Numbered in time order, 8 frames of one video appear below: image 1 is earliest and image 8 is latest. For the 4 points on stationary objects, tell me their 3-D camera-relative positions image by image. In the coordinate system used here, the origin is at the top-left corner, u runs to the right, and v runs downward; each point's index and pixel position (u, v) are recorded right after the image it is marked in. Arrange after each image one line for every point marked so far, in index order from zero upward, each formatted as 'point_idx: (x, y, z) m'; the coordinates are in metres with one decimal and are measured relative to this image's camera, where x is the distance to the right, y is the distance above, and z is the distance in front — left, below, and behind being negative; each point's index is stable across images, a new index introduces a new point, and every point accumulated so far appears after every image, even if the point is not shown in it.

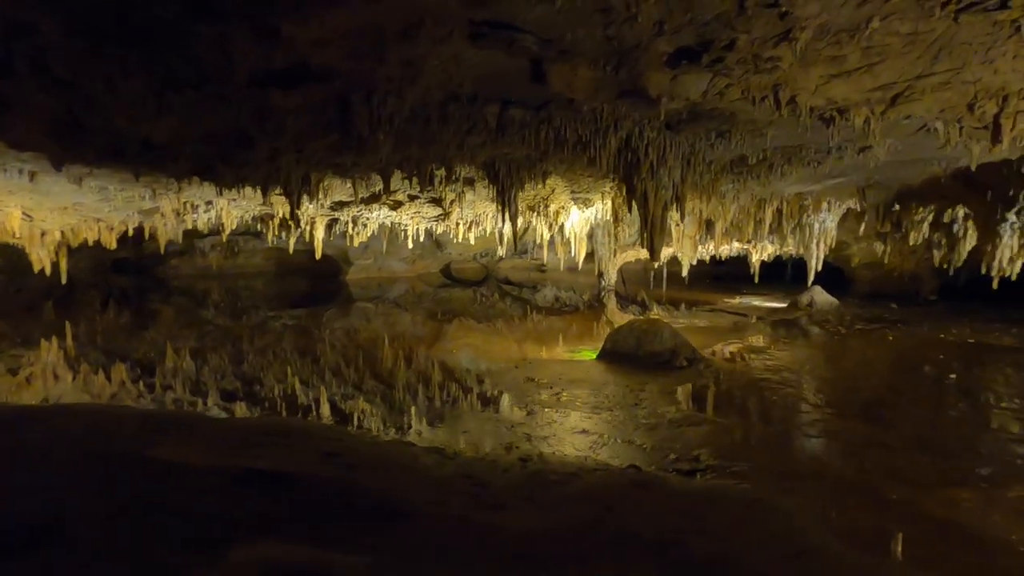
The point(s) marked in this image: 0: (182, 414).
0: (-3.0, -1.1, +5.8) m
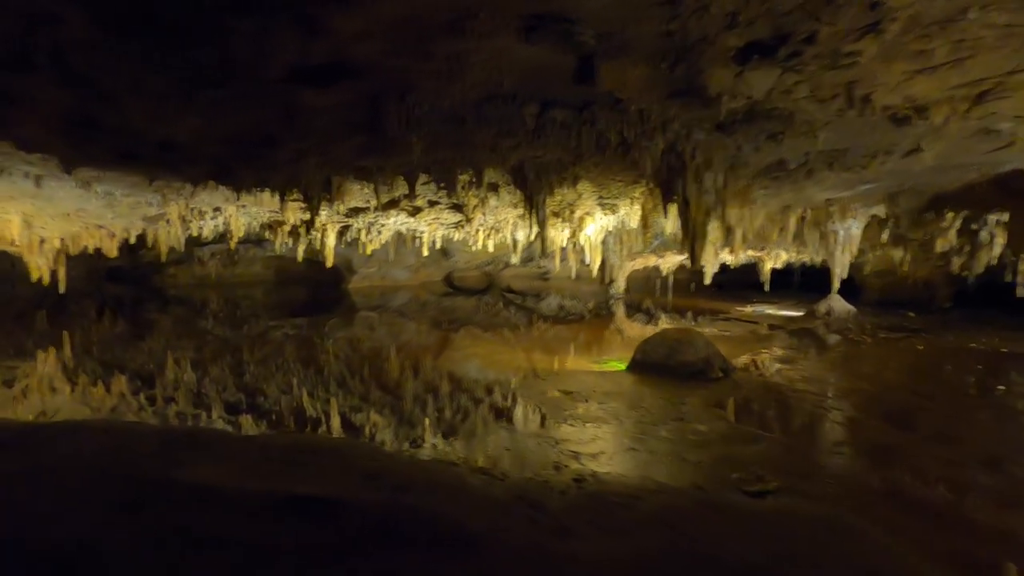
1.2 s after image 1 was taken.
0: (-2.6, -1.2, +5.5) m
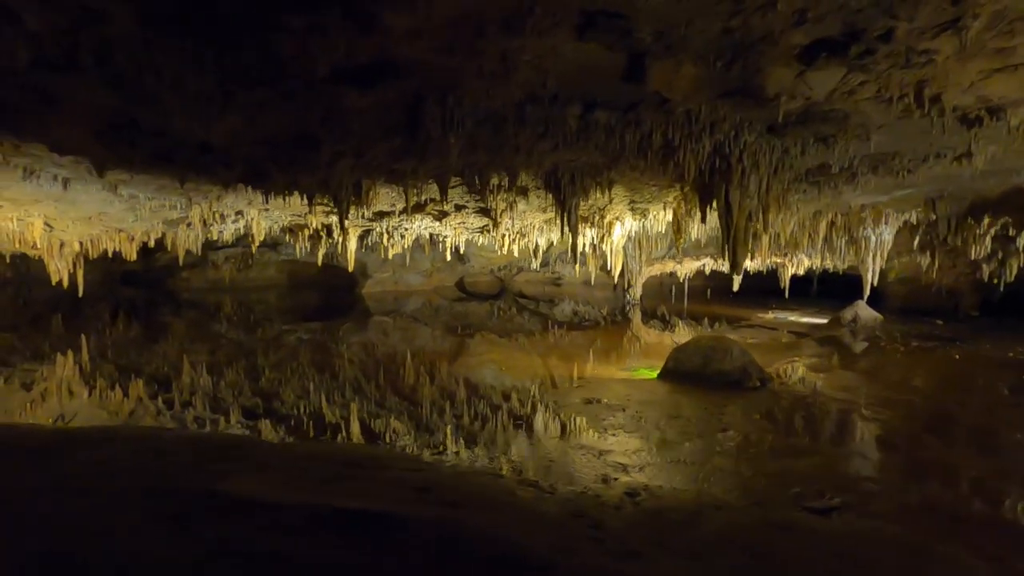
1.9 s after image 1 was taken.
0: (-2.3, -1.2, +5.4) m
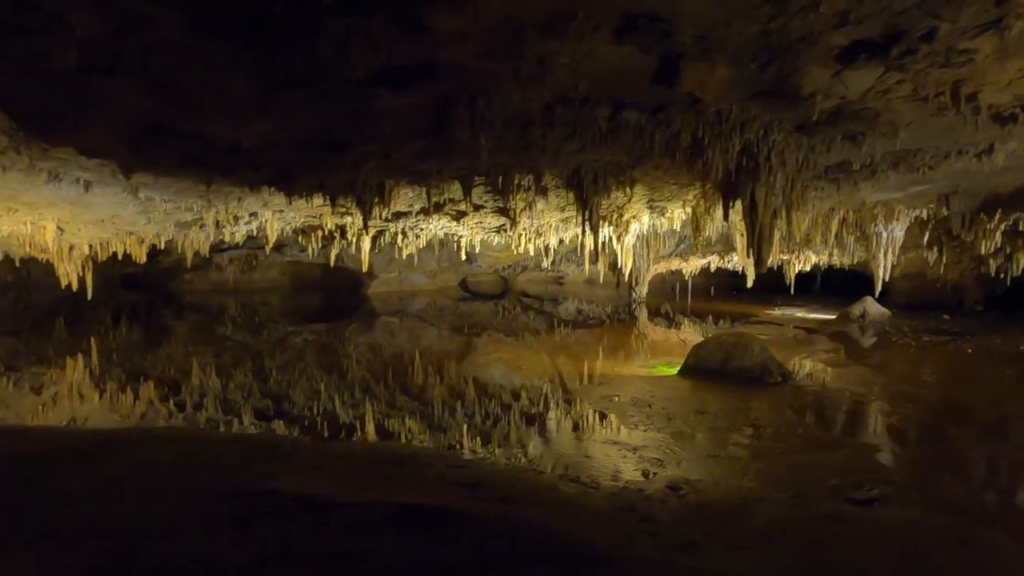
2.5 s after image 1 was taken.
0: (-2.1, -1.2, +5.4) m
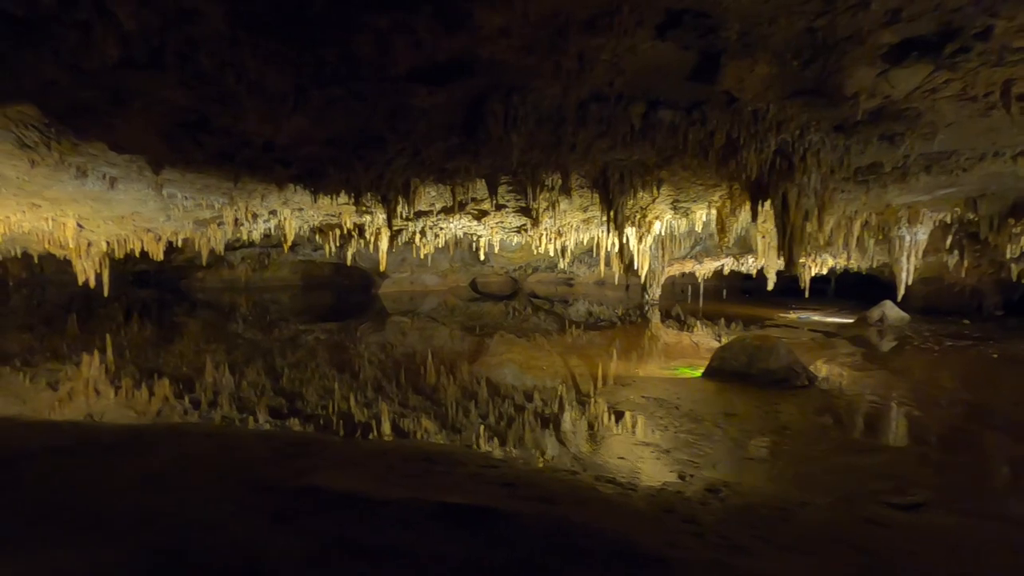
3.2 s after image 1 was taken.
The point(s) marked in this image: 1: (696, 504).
0: (-1.8, -1.2, +5.4) m
1: (+1.1, -1.3, +3.9) m
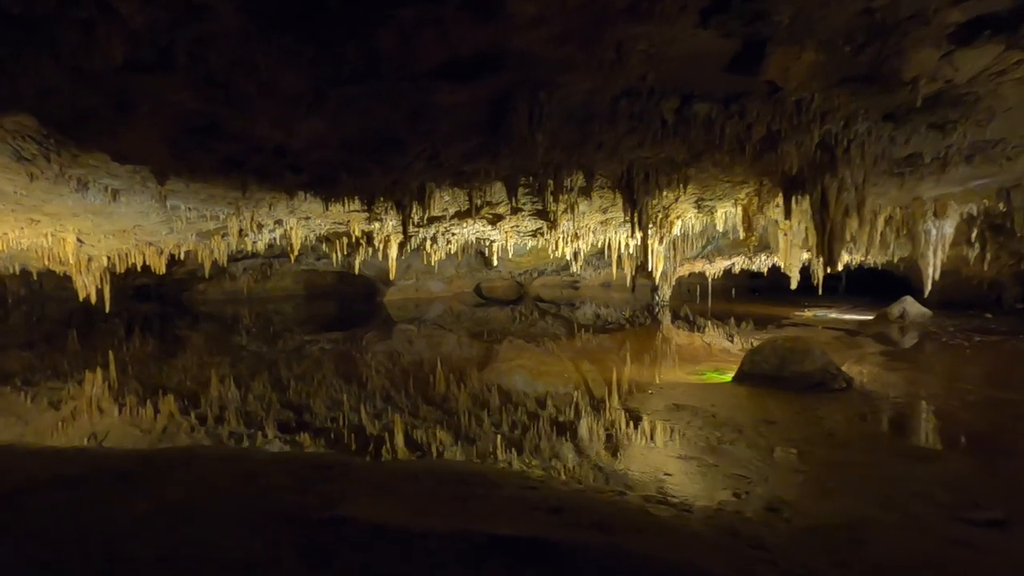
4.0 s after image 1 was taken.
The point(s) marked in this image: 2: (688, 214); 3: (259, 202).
0: (-1.6, -1.3, +5.1) m
1: (+1.3, -1.3, +3.6) m
2: (+2.2, +0.9, +8.3) m
3: (-2.9, +1.0, +7.7) m
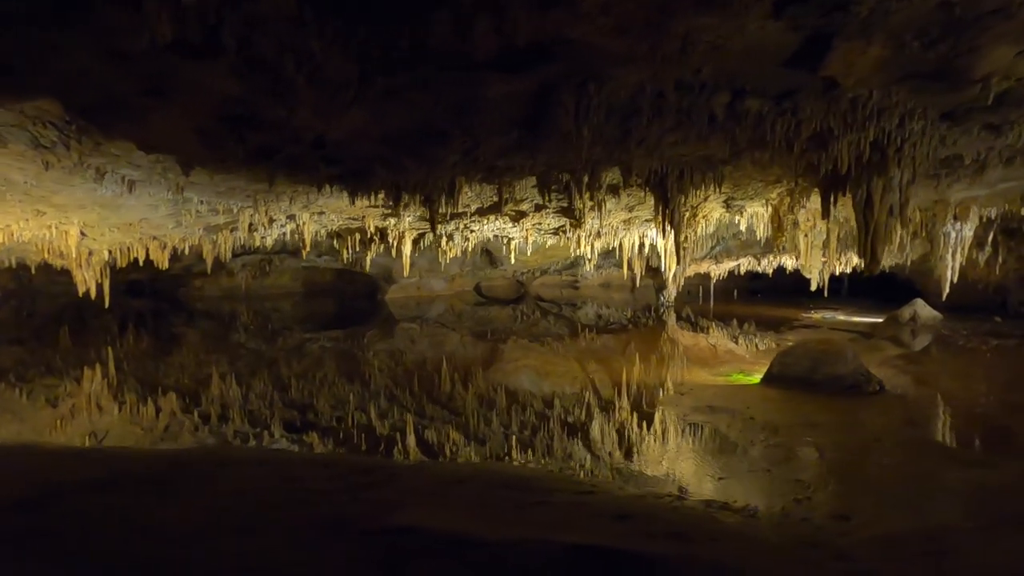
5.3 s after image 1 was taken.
0: (-1.3, -1.3, +4.9) m
1: (+1.7, -1.3, +3.4) m
2: (+2.5, +0.9, +8.2) m
3: (-2.6, +1.0, +7.5) m
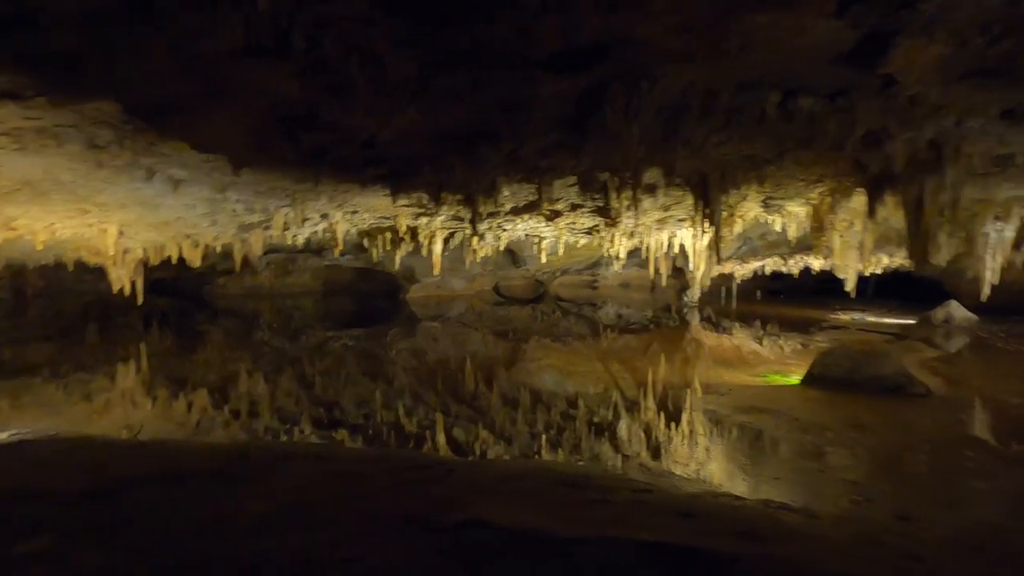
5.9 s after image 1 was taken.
0: (-0.9, -1.3, +5.0) m
1: (+2.0, -1.3, +3.4) m
2: (+2.9, +0.9, +8.2) m
3: (-2.2, +1.1, +7.5) m
